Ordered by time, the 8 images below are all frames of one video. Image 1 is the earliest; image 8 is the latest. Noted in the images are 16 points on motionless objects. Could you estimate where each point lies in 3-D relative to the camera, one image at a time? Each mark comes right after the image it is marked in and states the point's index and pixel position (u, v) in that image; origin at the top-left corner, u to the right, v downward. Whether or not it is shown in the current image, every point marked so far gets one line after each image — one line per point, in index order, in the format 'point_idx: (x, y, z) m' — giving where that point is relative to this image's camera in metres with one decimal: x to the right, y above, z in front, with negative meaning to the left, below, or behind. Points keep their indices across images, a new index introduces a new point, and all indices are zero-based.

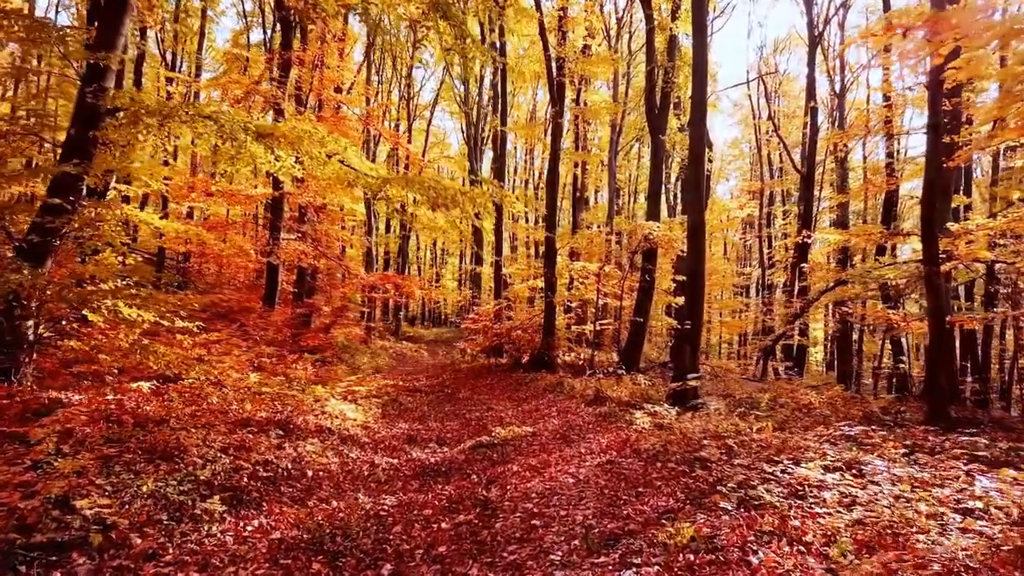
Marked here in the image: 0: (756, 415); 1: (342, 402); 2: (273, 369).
0: (+3.0, -1.6, +10.0) m
1: (-2.2, -1.5, +10.5) m
2: (-3.1, -1.1, +10.6) m
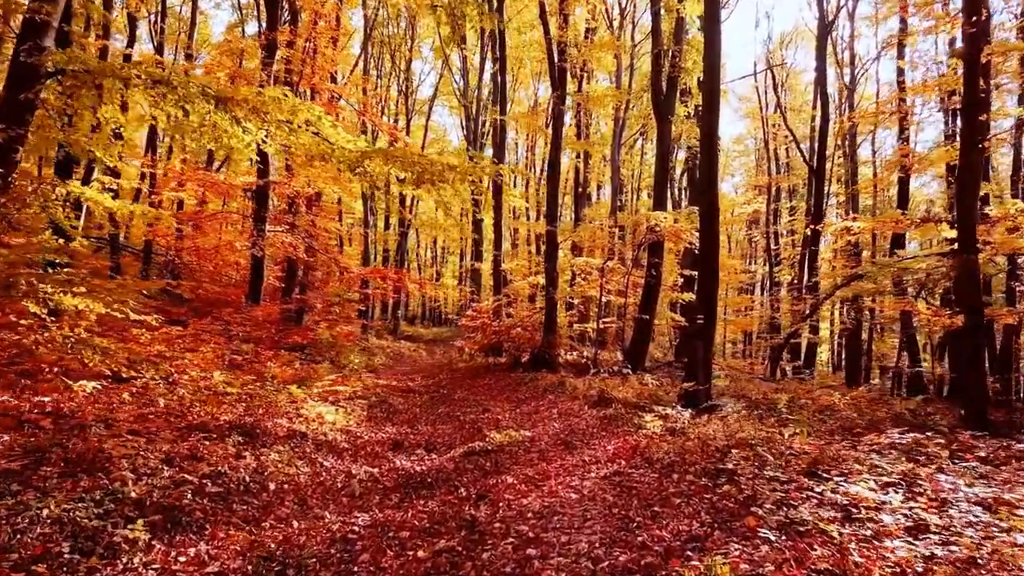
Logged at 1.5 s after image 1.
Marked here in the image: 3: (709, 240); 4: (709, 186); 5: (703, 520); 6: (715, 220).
0: (+3.0, -1.5, +9.0) m
1: (-2.3, -1.4, +9.6) m
2: (-3.2, -1.0, +9.7) m
3: (+2.7, +0.6, +10.9) m
4: (+2.7, +1.3, +10.9) m
5: (+1.1, -1.3, +4.6) m
6: (+2.7, +0.9, +10.9) m
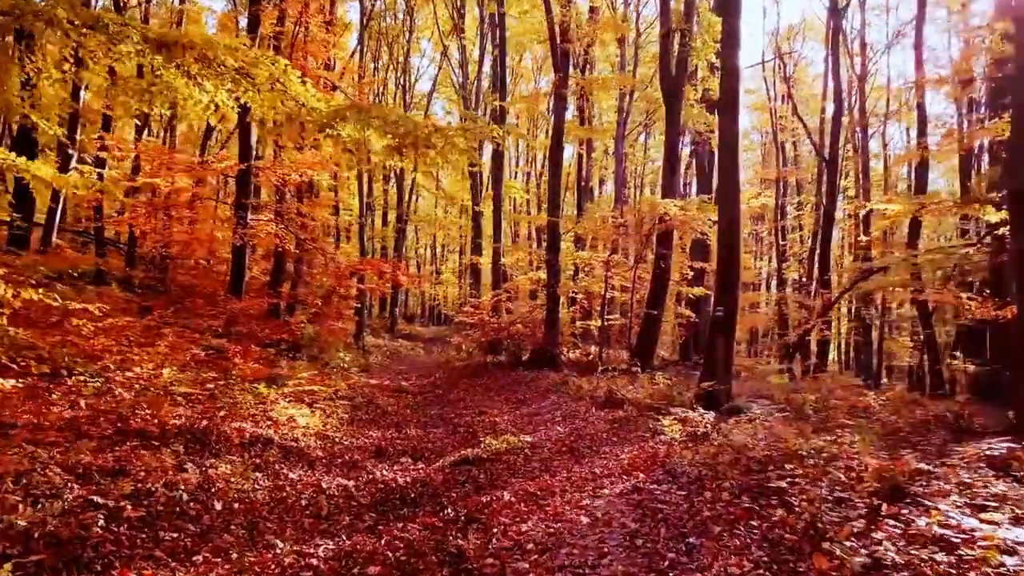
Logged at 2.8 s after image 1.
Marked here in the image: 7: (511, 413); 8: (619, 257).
0: (+3.0, -1.3, +7.9) m
1: (-2.3, -1.2, +8.5) m
2: (-3.2, -0.9, +8.6) m
3: (+2.7, +0.8, +9.8) m
4: (+2.7, +1.5, +9.8) m
5: (+1.1, -1.2, +3.5) m
6: (+2.7, +1.0, +9.8) m
7: (0.0, -1.7, +10.8) m
8: (+2.4, +0.7, +18.3) m
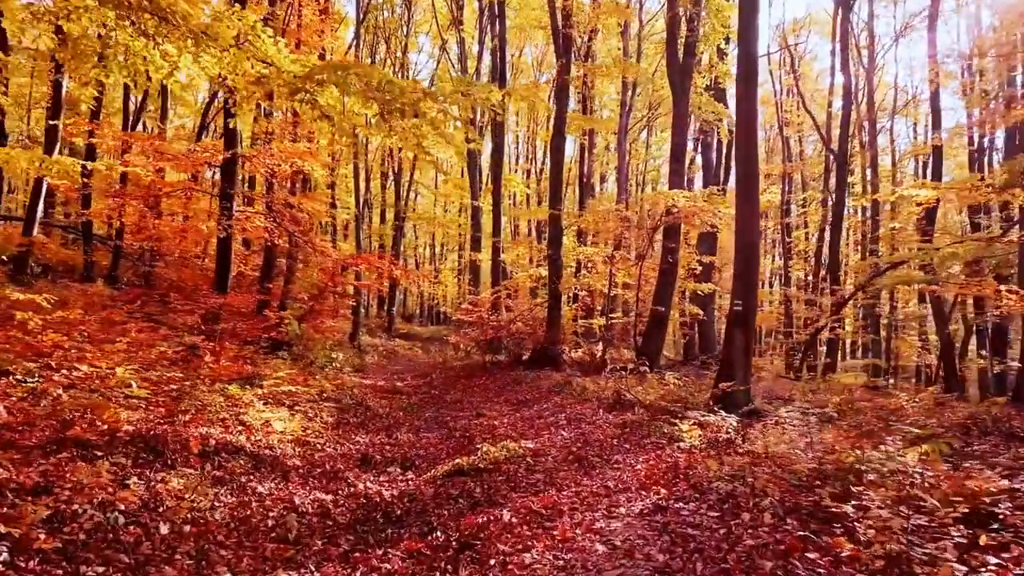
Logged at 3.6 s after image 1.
0: (+3.0, -1.2, +7.2) m
1: (-2.3, -1.2, +7.7) m
2: (-3.2, -0.8, +7.8) m
3: (+2.7, +0.9, +9.0) m
4: (+2.7, +1.6, +9.0) m
5: (+1.1, -1.1, +2.7) m
6: (+2.7, +1.1, +9.0) m
7: (0.0, -1.6, +10.0) m
8: (+2.4, +0.8, +17.5) m
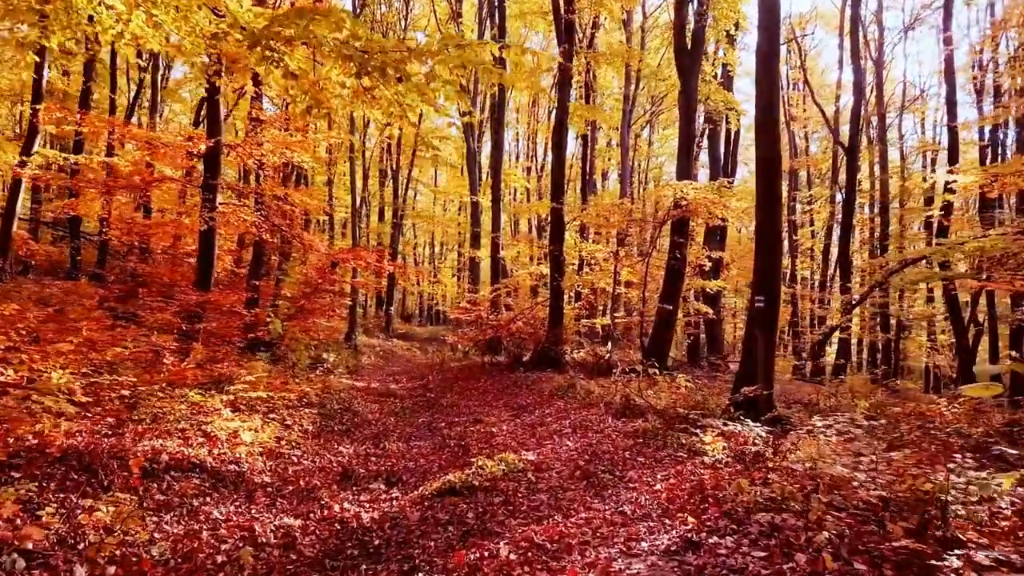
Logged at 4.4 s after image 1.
0: (+3.0, -1.2, +6.3) m
1: (-2.3, -1.1, +6.9) m
2: (-3.2, -0.7, +7.0) m
3: (+2.7, +0.9, +8.2) m
4: (+2.6, +1.6, +8.2) m
5: (+1.1, -1.0, +1.9) m
6: (+2.7, +1.2, +8.2) m
7: (0.0, -1.5, +9.2) m
8: (+2.4, +0.8, +16.7) m
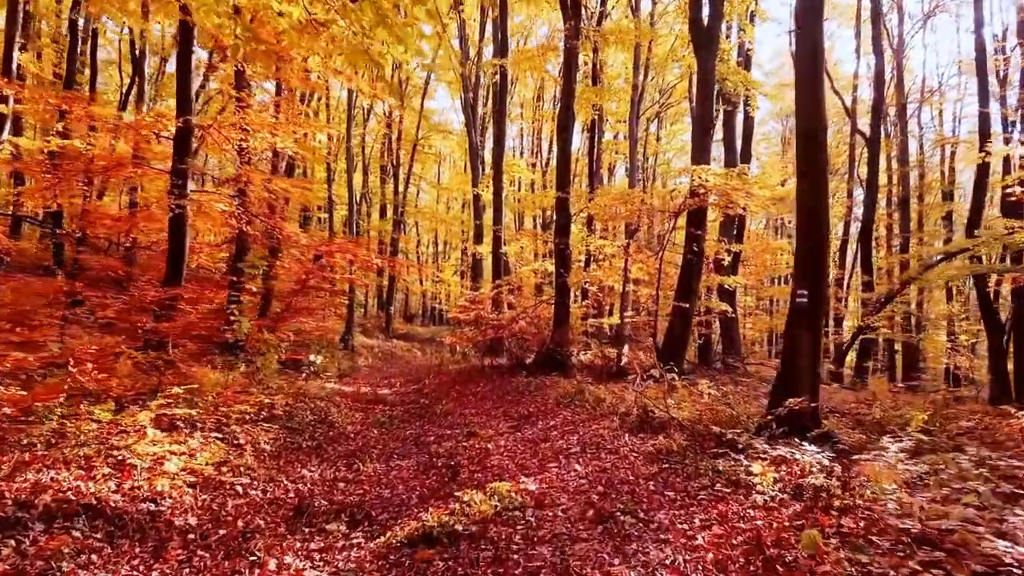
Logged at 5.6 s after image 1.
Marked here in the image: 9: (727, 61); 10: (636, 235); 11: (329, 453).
0: (+3.0, -1.1, +5.0) m
1: (-2.3, -1.0, +5.6) m
2: (-3.2, -0.7, +5.8) m
3: (+2.6, +1.0, +6.9) m
4: (+2.6, +1.7, +6.9) m
5: (+1.0, -1.0, +0.7) m
6: (+2.7, +1.3, +6.9) m
7: (0.0, -1.5, +7.9) m
8: (+2.5, +0.9, +15.4) m
9: (+4.3, +4.6, +16.2) m
10: (+2.3, +1.0, +15.0) m
11: (-1.6, -1.5, +7.3) m
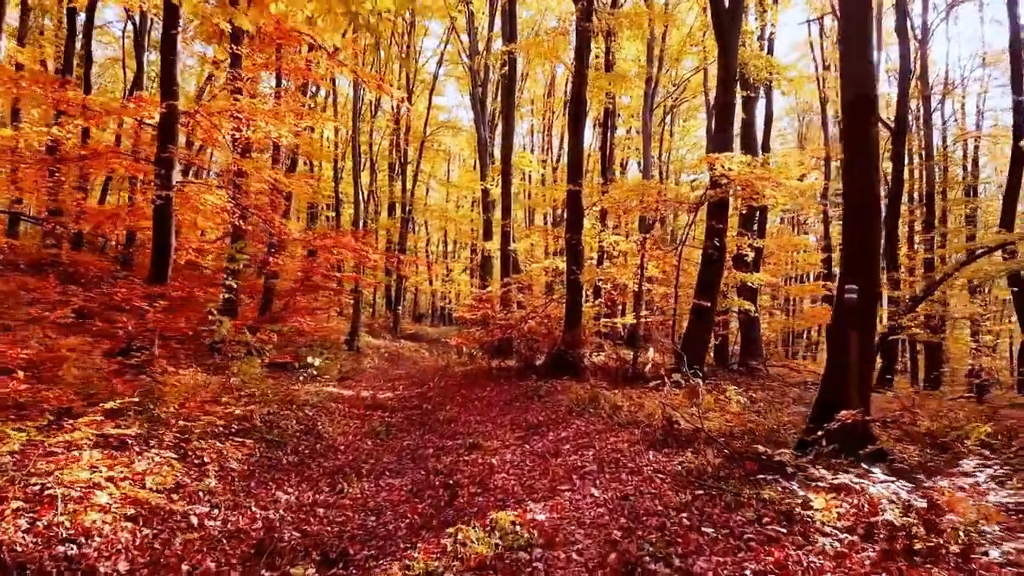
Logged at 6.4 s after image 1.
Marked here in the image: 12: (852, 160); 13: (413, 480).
0: (+3.0, -1.1, +4.1) m
1: (-2.3, -1.0, +4.8) m
2: (-3.2, -0.6, +4.9) m
3: (+2.7, +1.0, +6.0) m
4: (+2.7, +1.7, +6.0) m
5: (+1.0, -0.9, -0.2) m
6: (+2.7, +1.3, +6.0) m
7: (0.0, -1.4, +7.1) m
8: (+2.6, +0.9, +14.5) m
9: (+4.5, +4.6, +15.3) m
10: (+2.5, +1.0, +14.1) m
11: (-1.6, -1.4, +6.4) m
12: (+2.6, +1.0, +6.1) m
13: (-0.9, -1.6, +6.6) m
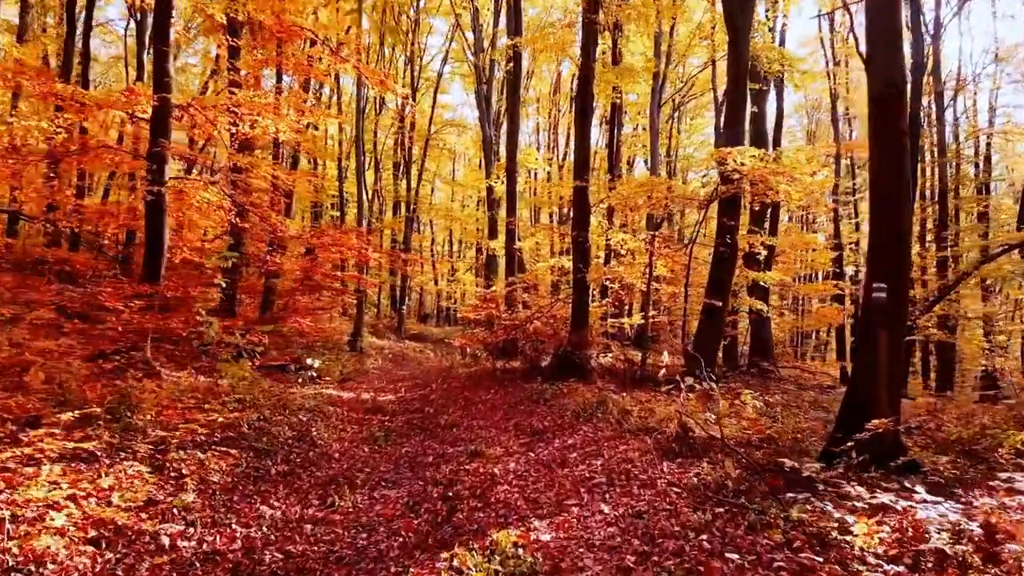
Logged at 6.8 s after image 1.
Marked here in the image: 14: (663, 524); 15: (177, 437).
0: (+3.0, -1.0, +3.7) m
1: (-2.3, -1.0, +4.4) m
2: (-3.2, -0.6, +4.6) m
3: (+2.7, +1.0, +5.6) m
4: (+2.7, +1.8, +5.6) m
5: (+1.0, -0.9, -0.6) m
6: (+2.8, +1.3, +5.6) m
7: (+0.1, -1.4, +6.7) m
8: (+2.7, +1.0, +14.0) m
9: (+4.6, +4.6, +14.8) m
10: (+2.6, +1.1, +13.7) m
11: (-1.6, -1.4, +6.0) m
12: (+2.6, +1.0, +5.6) m
13: (-0.8, -1.5, +6.2) m
14: (+0.8, -1.2, +4.2) m
15: (-2.3, -1.0, +5.5) m
